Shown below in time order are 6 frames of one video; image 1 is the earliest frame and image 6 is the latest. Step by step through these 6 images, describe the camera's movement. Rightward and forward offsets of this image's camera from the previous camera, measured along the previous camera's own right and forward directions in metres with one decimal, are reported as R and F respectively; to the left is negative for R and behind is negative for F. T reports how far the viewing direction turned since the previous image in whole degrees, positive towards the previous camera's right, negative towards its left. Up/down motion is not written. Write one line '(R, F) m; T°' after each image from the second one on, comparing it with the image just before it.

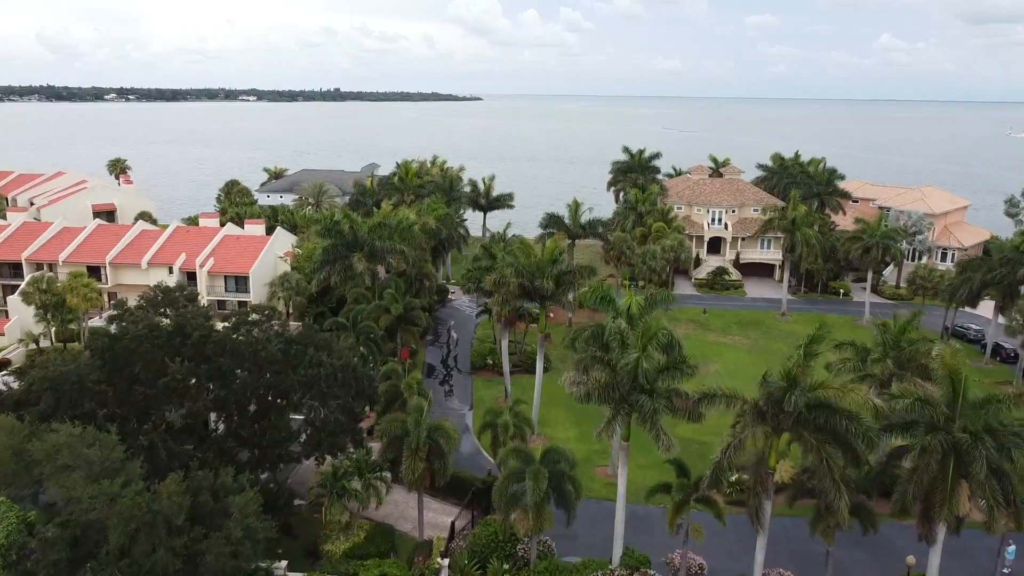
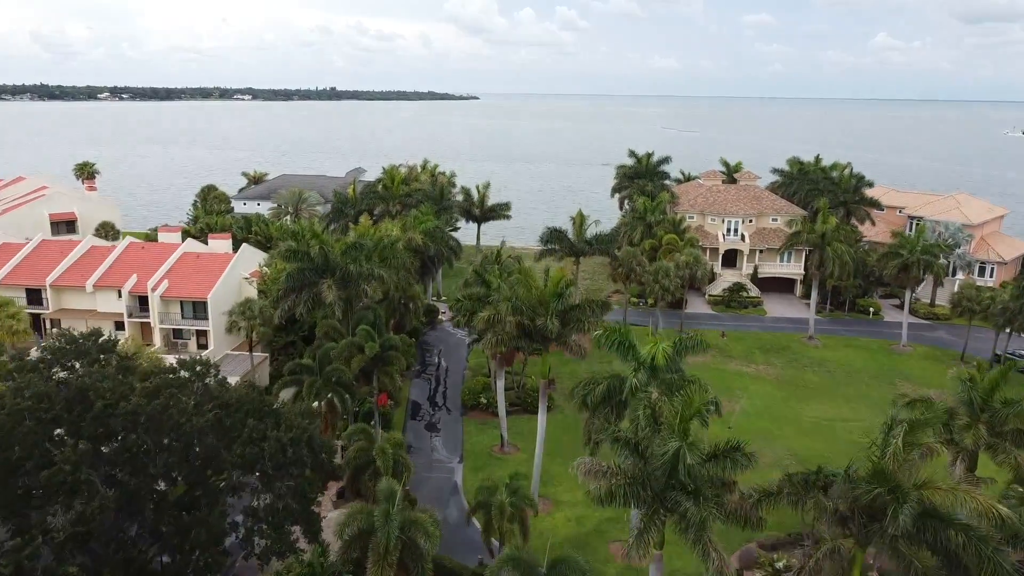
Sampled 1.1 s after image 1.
(0.0, +5.0) m; 0°
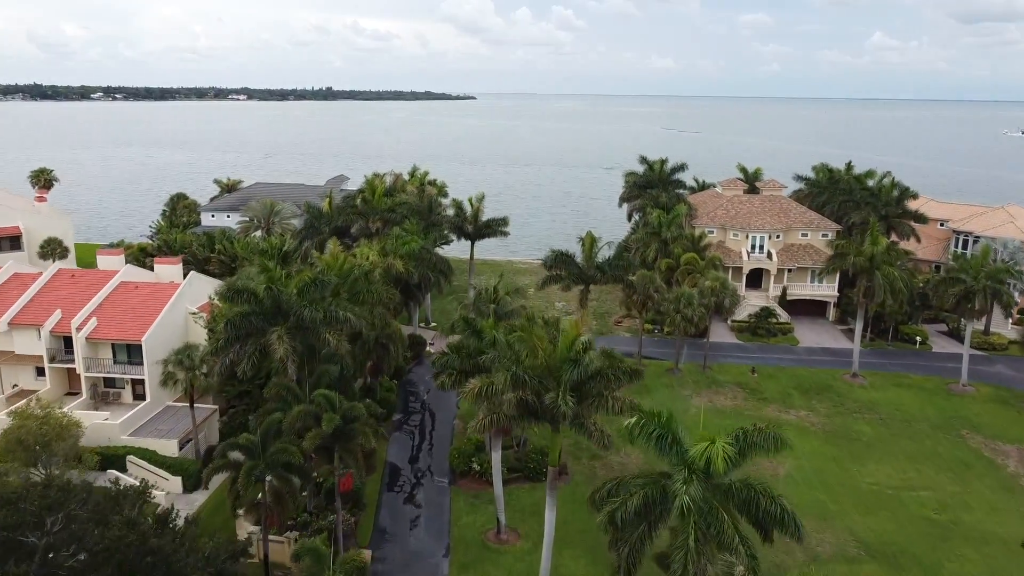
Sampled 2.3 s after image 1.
(-0.1, +6.0) m; 0°
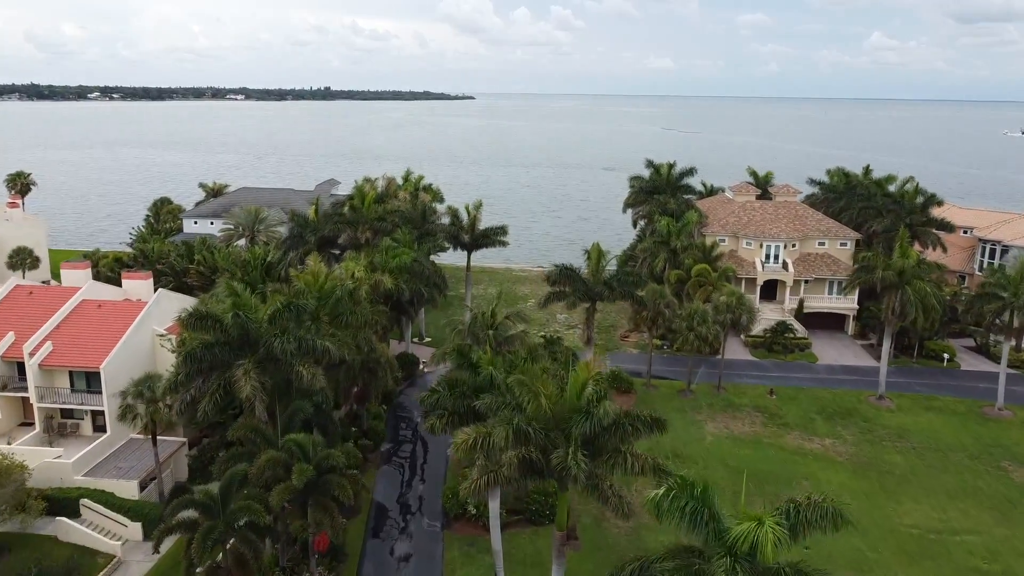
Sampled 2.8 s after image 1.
(0.0, +2.8) m; 0°
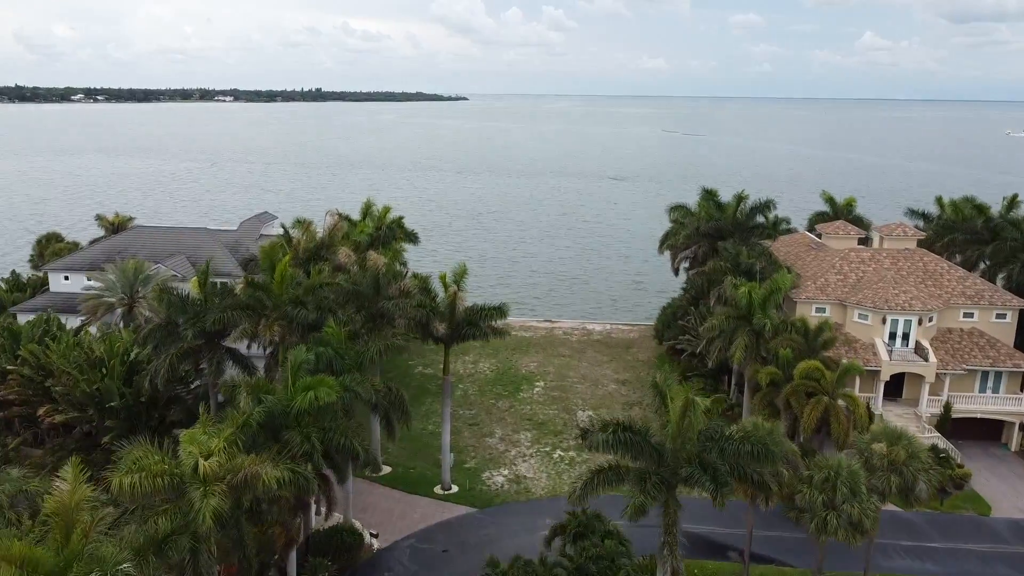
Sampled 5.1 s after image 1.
(-0.3, +14.8) m; +1°
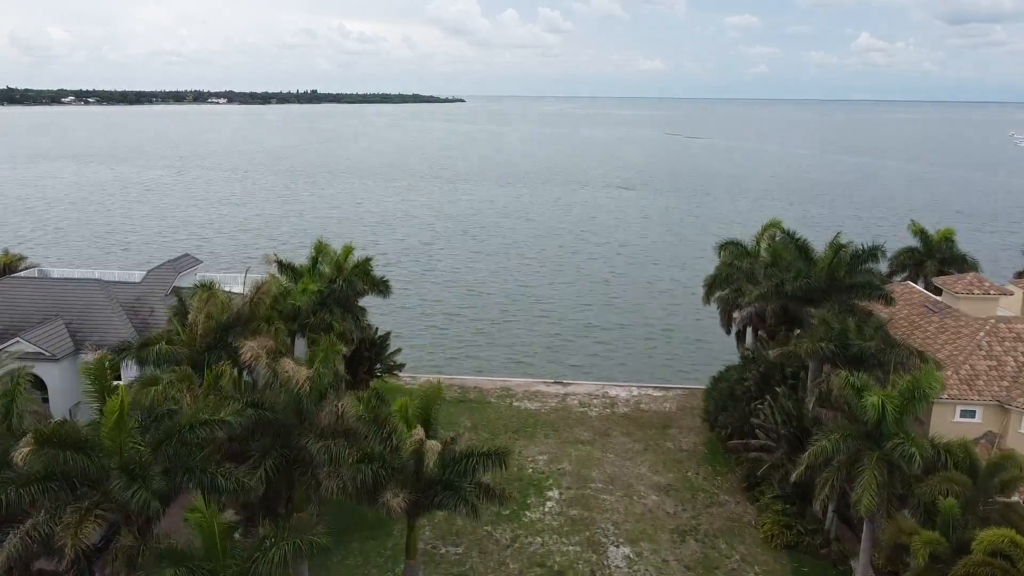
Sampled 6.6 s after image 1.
(-0.2, +10.1) m; 0°
